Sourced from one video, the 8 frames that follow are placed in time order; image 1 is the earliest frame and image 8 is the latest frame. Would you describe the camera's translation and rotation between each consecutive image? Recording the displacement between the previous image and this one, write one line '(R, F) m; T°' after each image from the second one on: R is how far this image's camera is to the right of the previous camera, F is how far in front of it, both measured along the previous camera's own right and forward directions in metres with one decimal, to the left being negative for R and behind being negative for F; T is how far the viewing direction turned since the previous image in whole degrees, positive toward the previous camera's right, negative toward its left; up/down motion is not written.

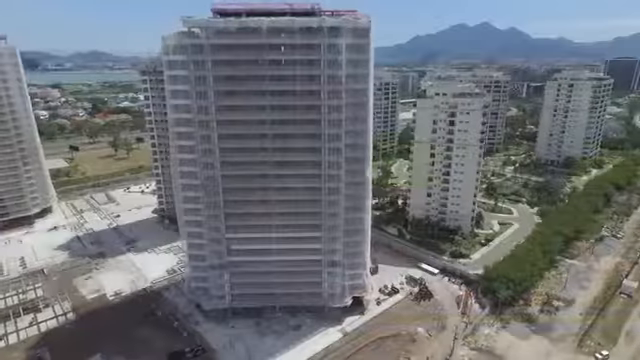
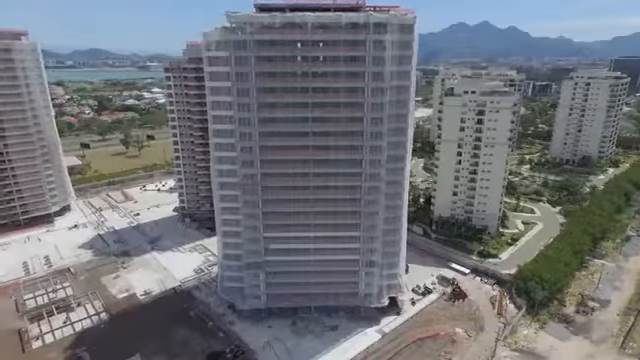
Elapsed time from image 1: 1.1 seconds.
(-4.8, +0.7) m; 0°
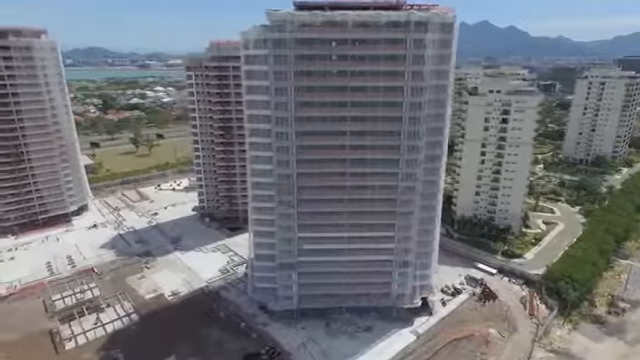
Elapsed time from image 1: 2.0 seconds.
(-4.3, +0.4) m; 0°
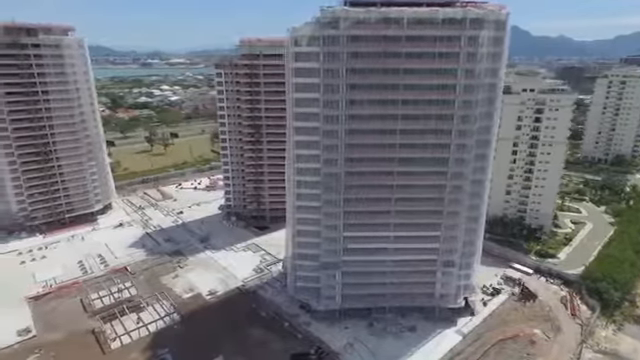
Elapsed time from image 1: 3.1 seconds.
(-5.4, +0.4) m; 0°
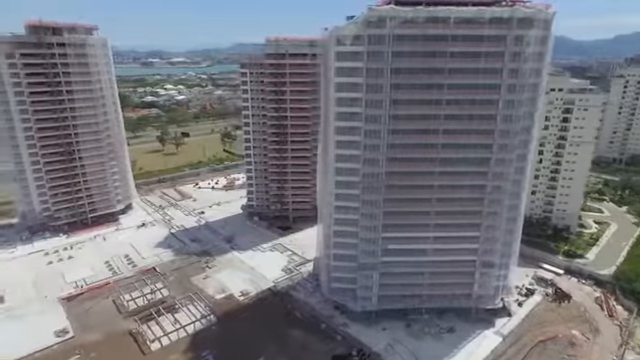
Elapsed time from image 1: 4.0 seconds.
(-4.7, +0.3) m; 0°
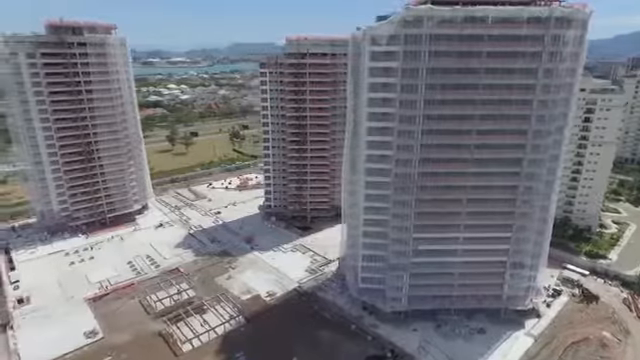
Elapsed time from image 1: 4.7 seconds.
(-3.7, +0.2) m; 0°
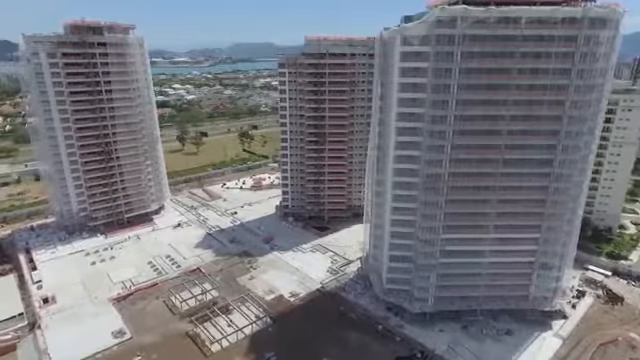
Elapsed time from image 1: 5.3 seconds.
(-3.1, 0.0) m; 0°
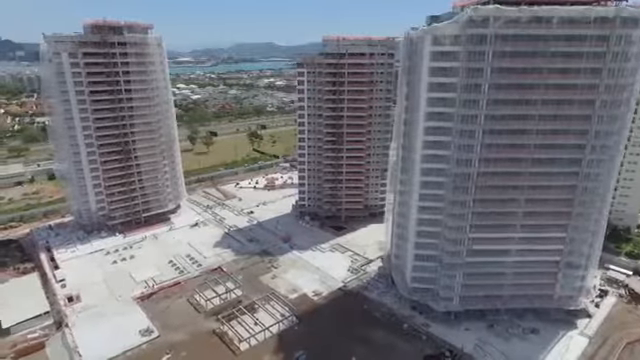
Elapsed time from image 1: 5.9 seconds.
(-3.1, -0.2) m; 0°
